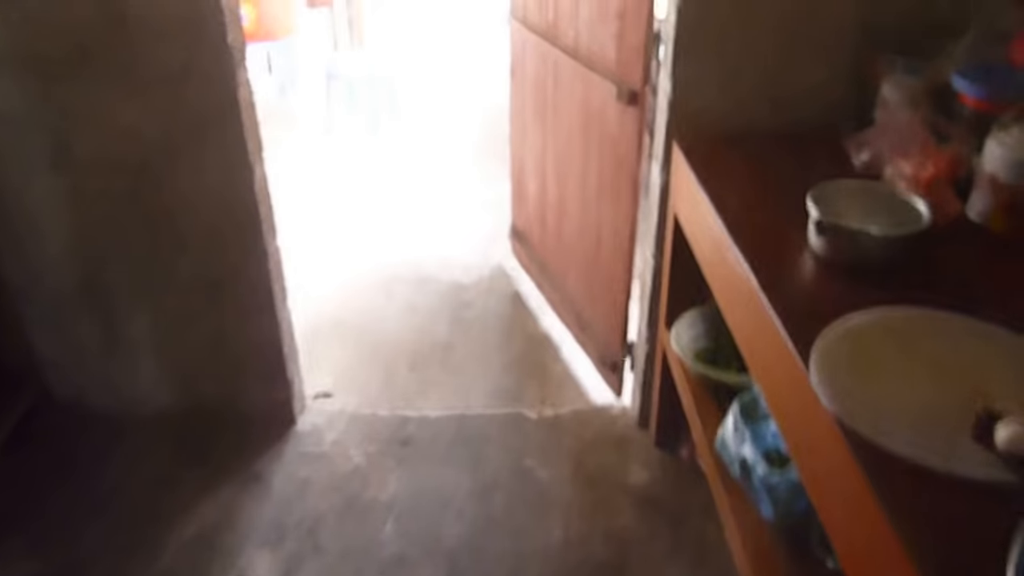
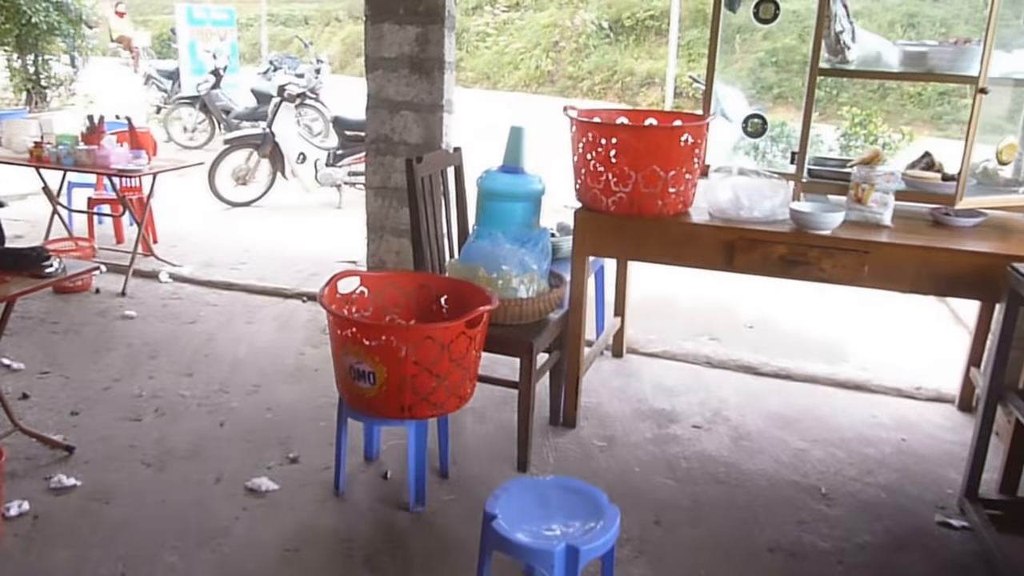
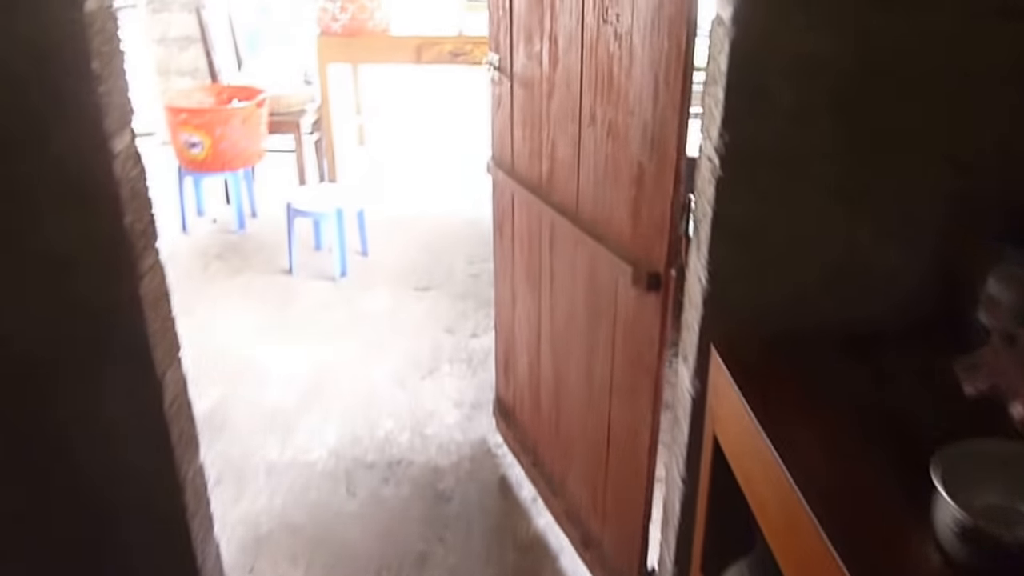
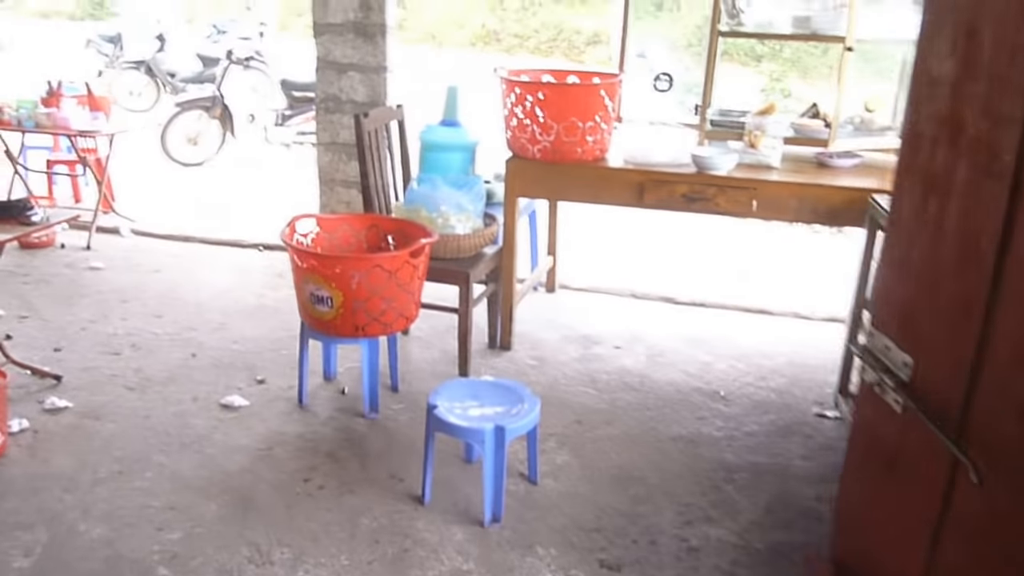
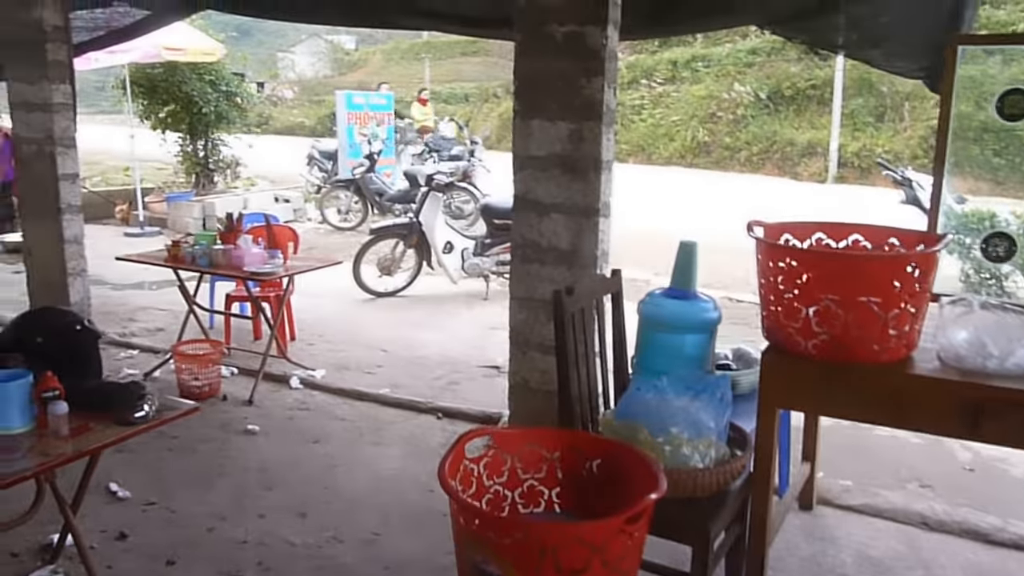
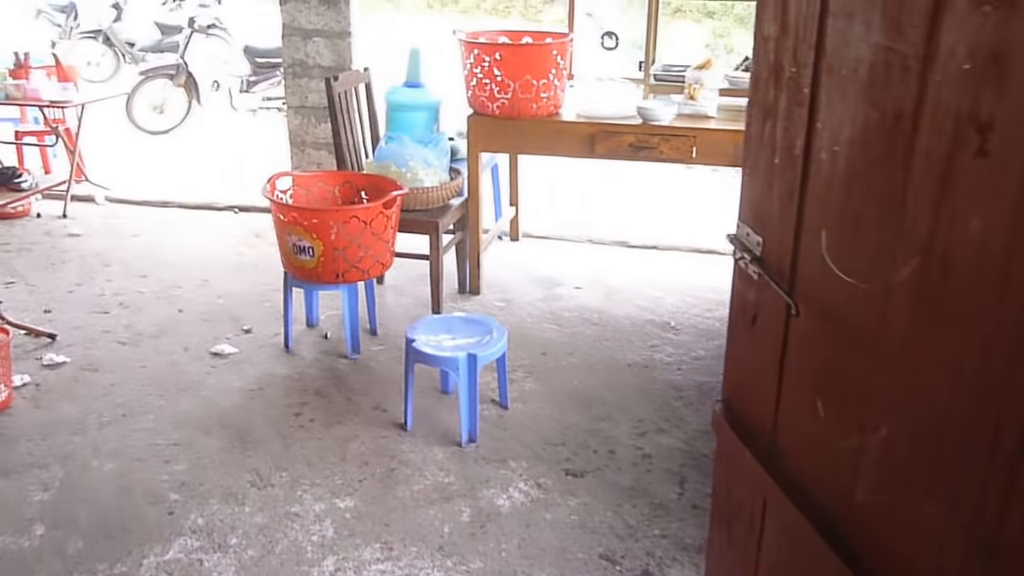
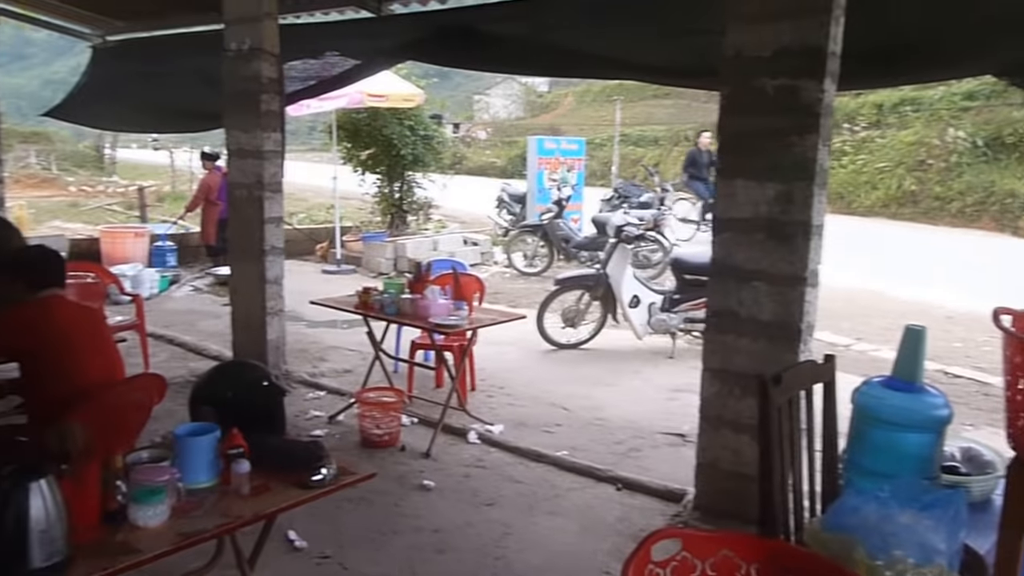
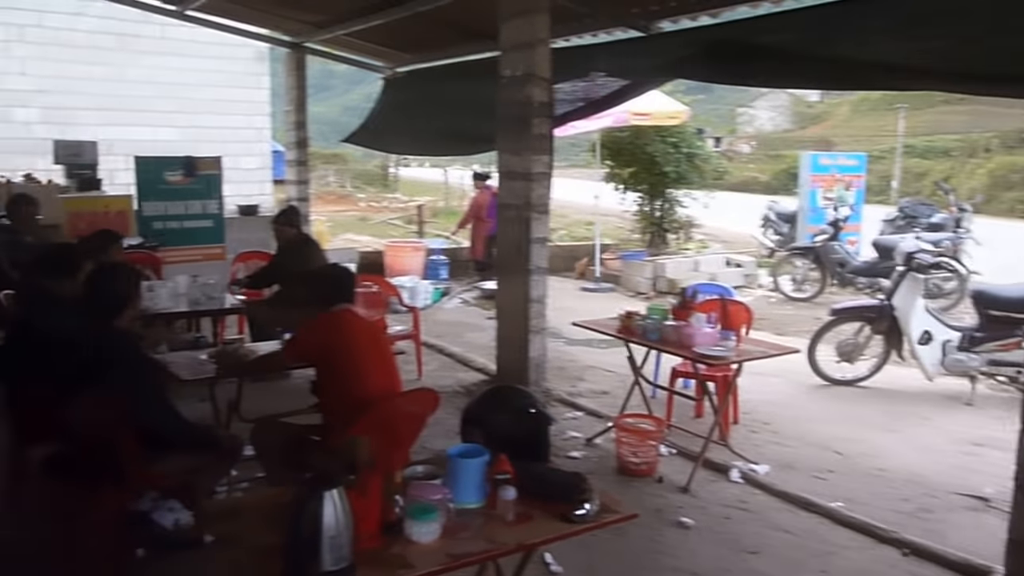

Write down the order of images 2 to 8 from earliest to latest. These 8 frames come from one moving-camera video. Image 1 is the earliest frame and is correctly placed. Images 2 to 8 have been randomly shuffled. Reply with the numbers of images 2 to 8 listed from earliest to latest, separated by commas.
3, 6, 4, 2, 5, 7, 8
